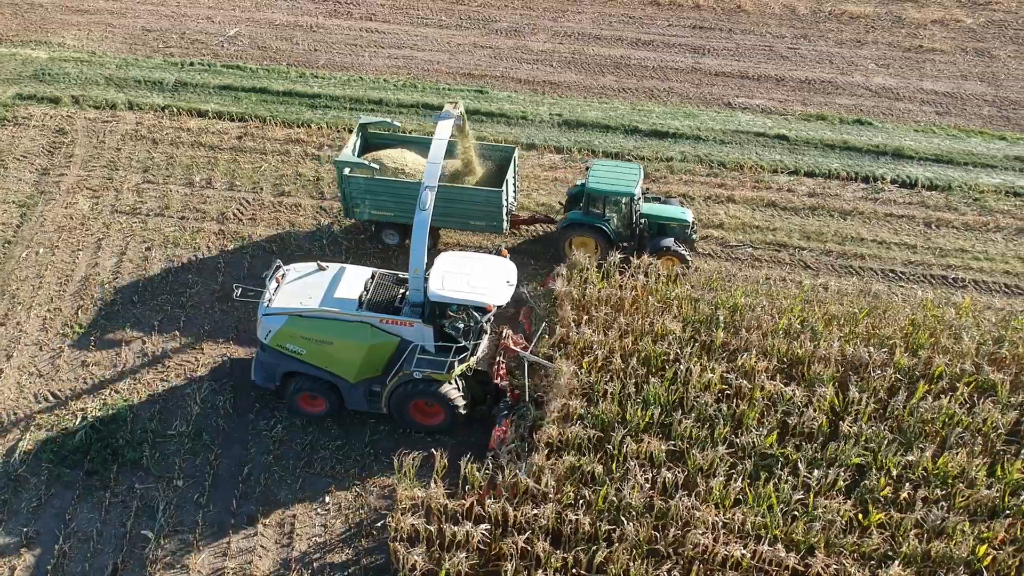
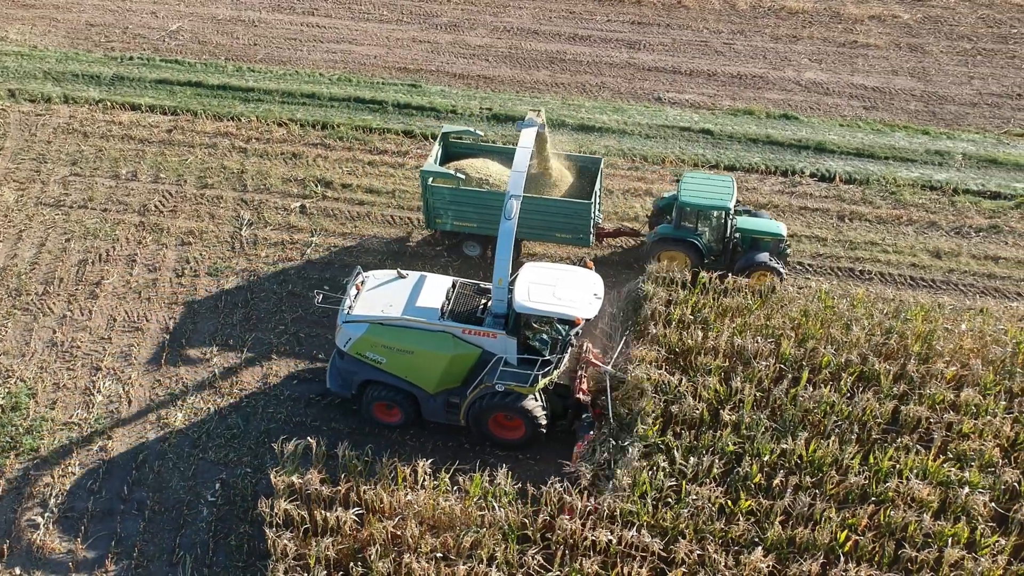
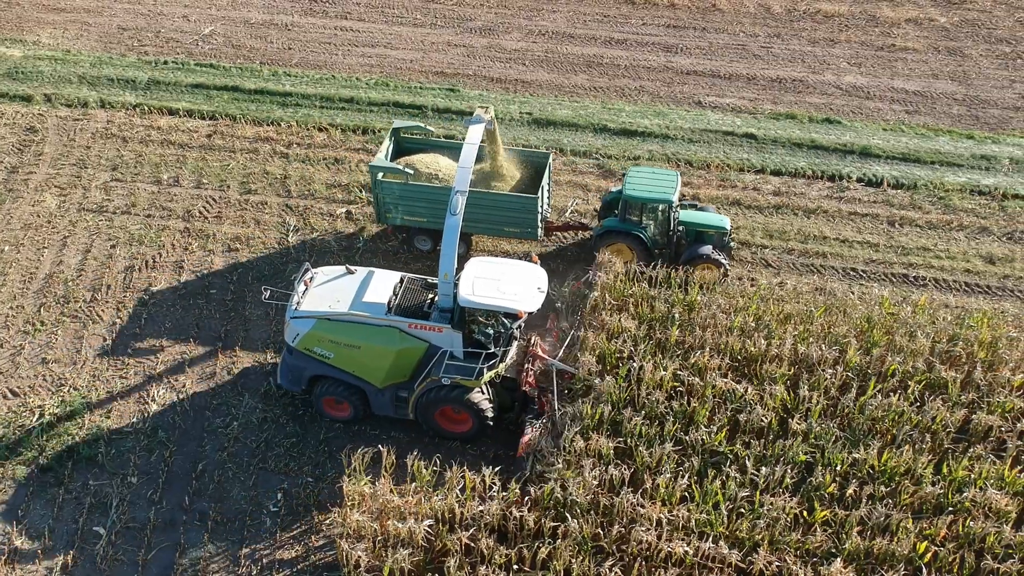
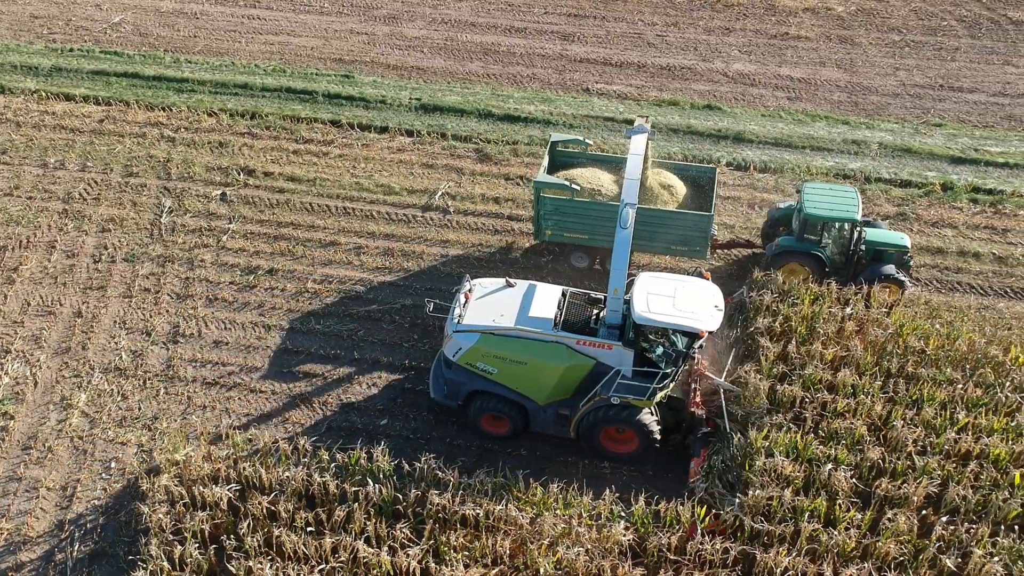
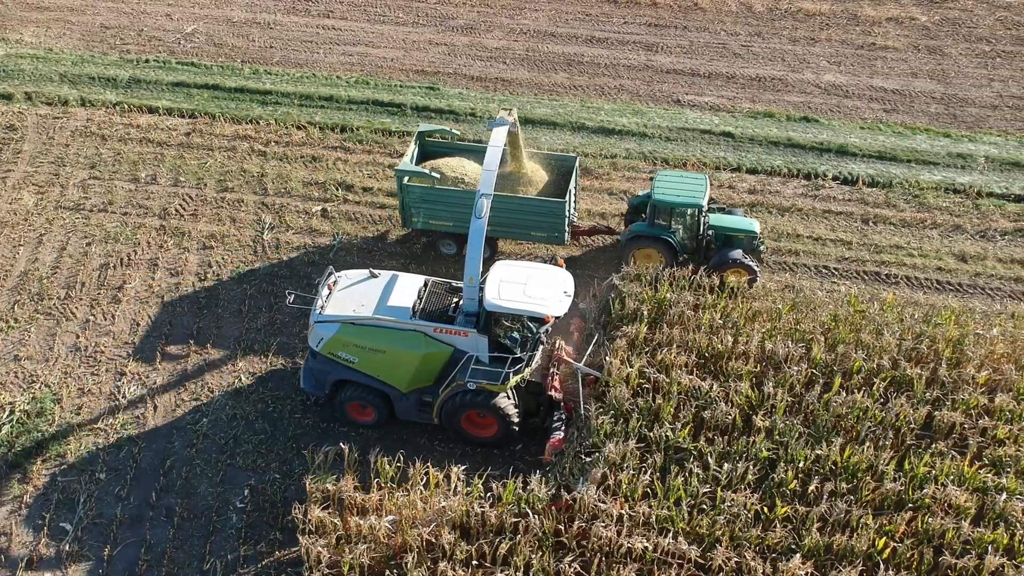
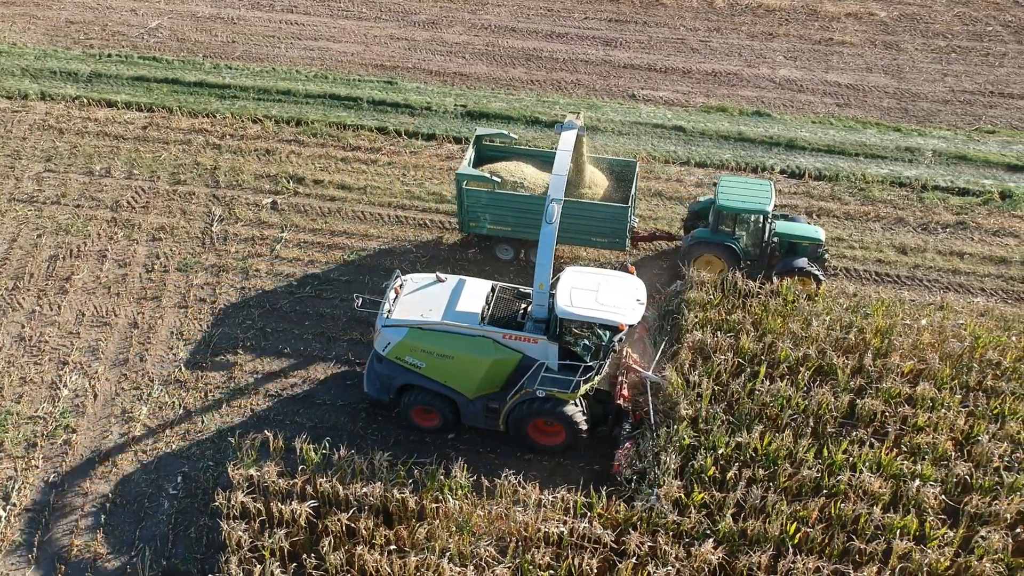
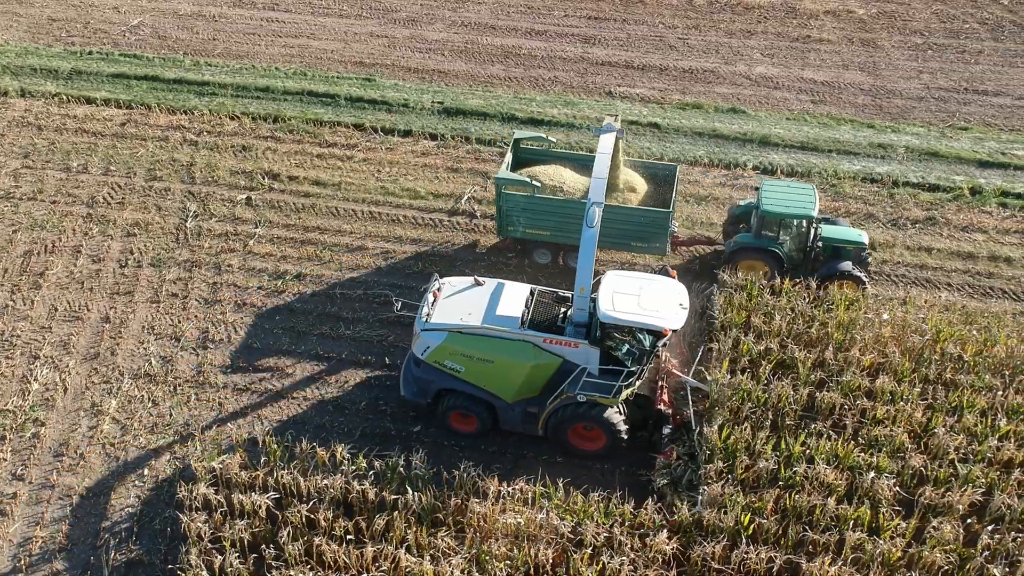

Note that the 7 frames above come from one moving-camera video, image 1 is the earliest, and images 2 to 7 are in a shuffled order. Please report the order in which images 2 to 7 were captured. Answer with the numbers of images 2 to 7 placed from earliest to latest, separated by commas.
3, 5, 2, 6, 7, 4
